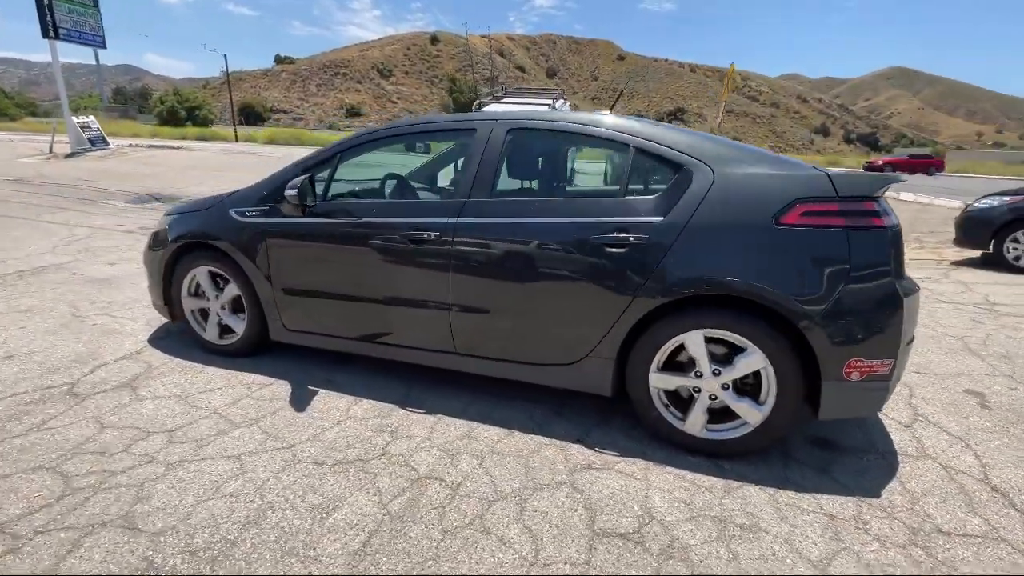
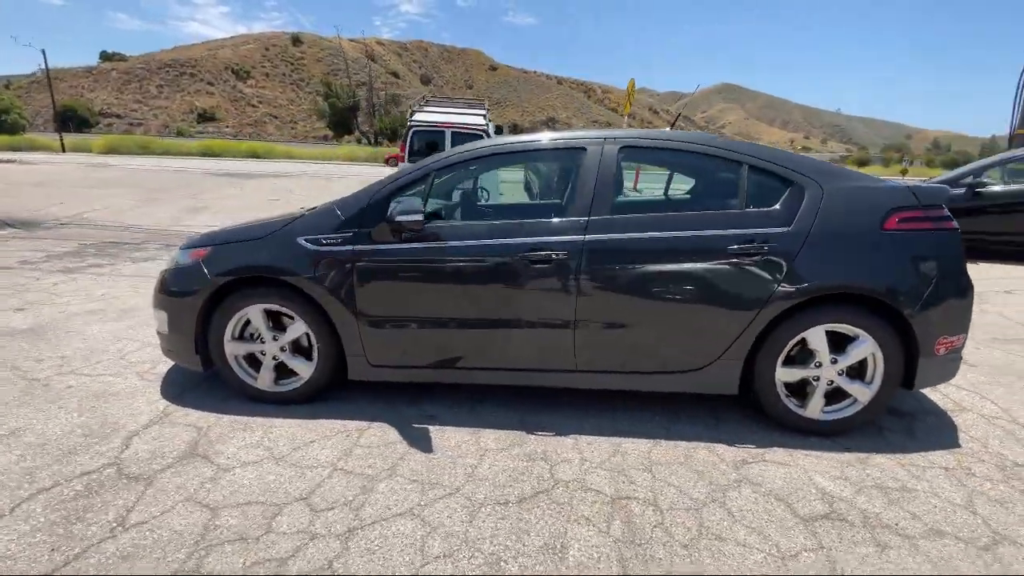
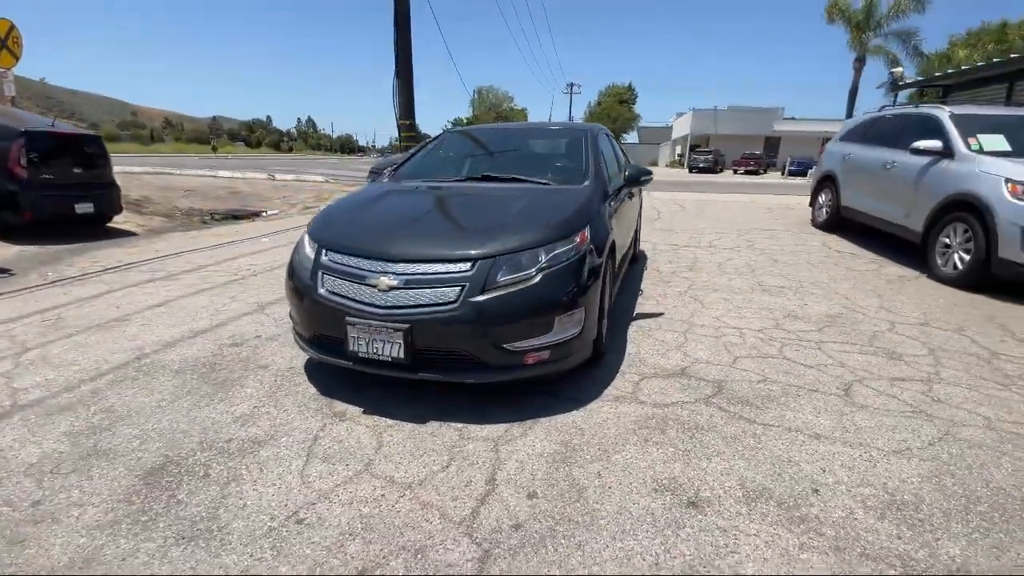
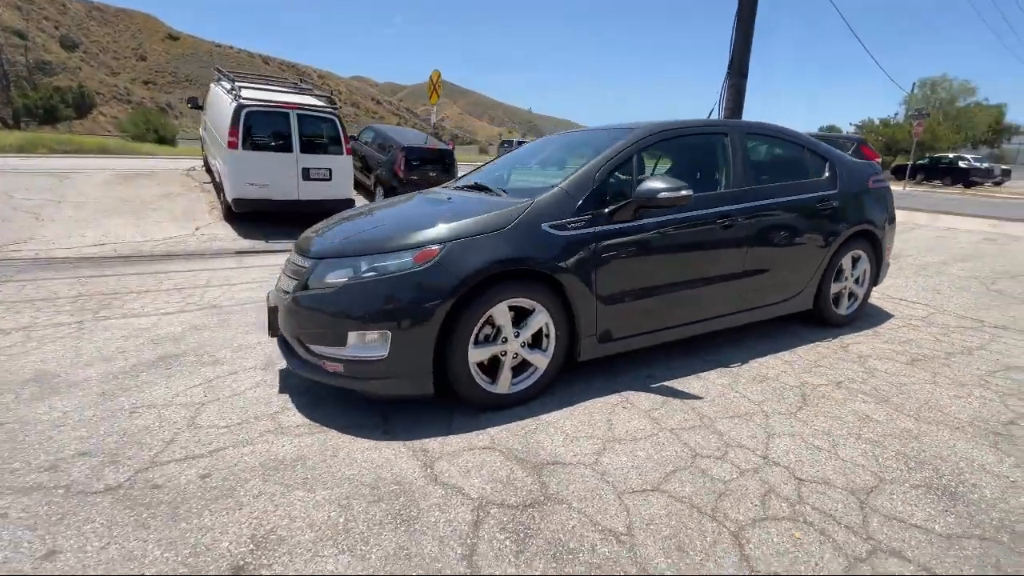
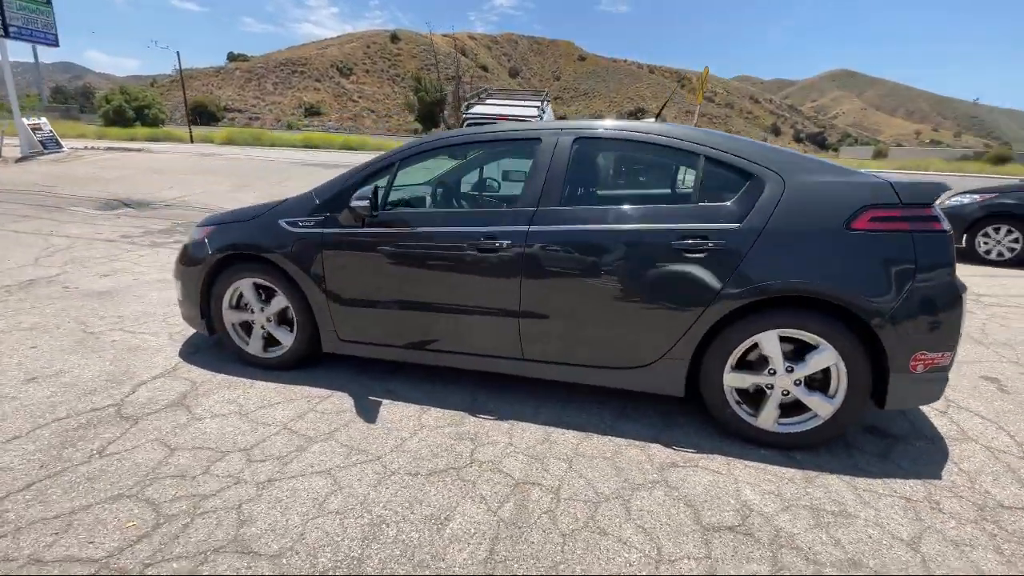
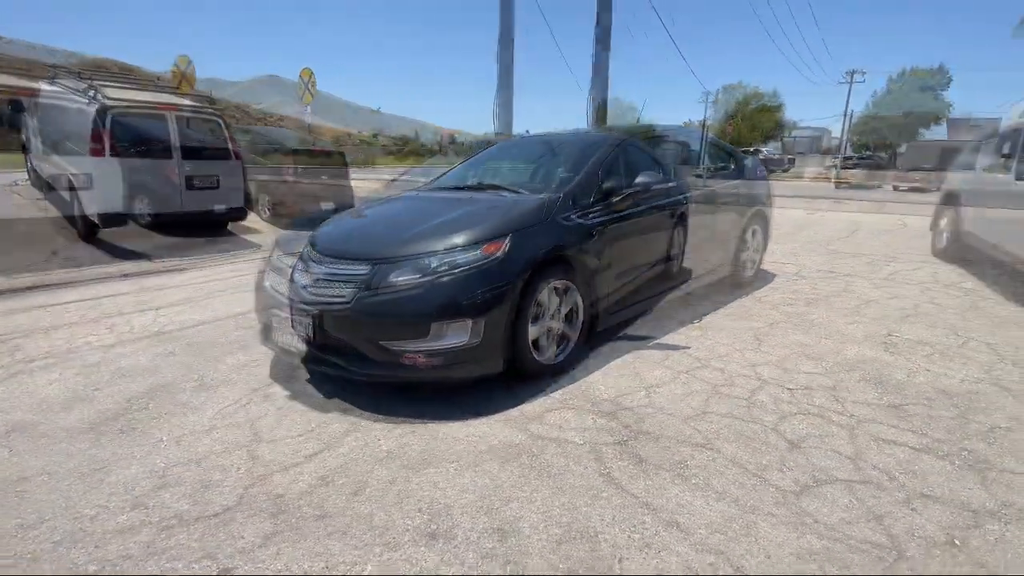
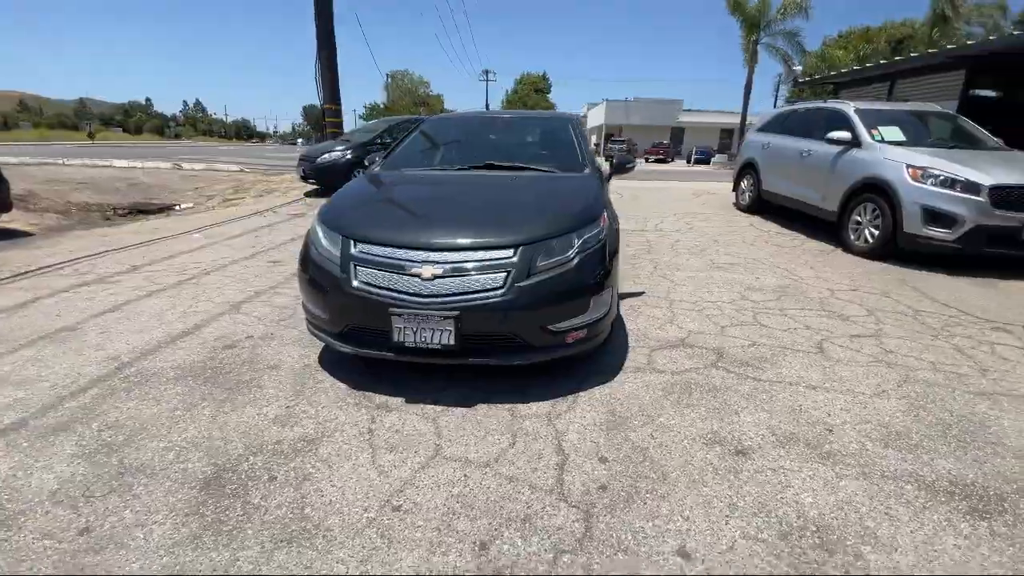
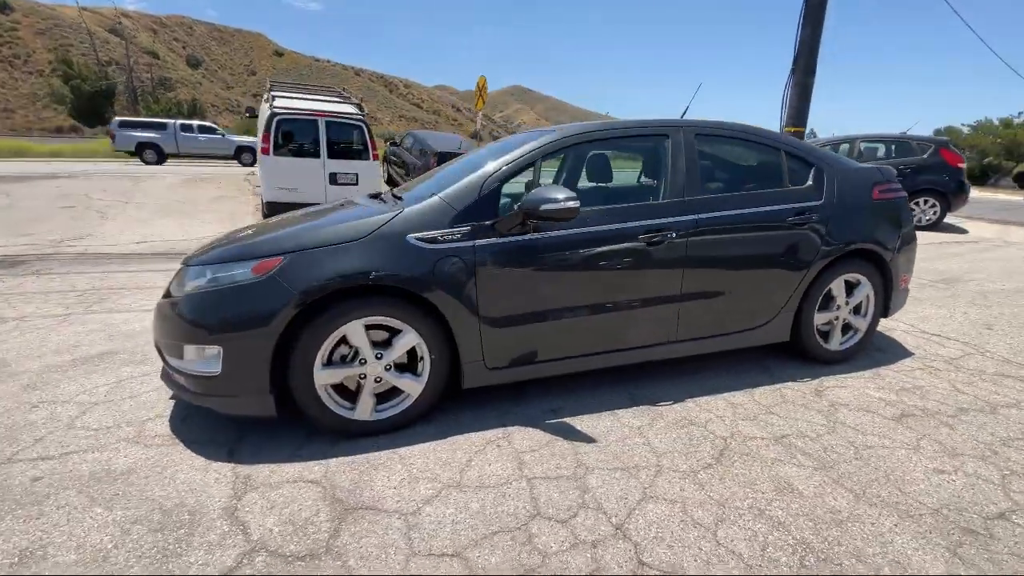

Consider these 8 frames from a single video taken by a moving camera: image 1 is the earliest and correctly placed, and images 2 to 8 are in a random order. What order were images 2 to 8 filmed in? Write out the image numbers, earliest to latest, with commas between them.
5, 2, 8, 4, 6, 3, 7
